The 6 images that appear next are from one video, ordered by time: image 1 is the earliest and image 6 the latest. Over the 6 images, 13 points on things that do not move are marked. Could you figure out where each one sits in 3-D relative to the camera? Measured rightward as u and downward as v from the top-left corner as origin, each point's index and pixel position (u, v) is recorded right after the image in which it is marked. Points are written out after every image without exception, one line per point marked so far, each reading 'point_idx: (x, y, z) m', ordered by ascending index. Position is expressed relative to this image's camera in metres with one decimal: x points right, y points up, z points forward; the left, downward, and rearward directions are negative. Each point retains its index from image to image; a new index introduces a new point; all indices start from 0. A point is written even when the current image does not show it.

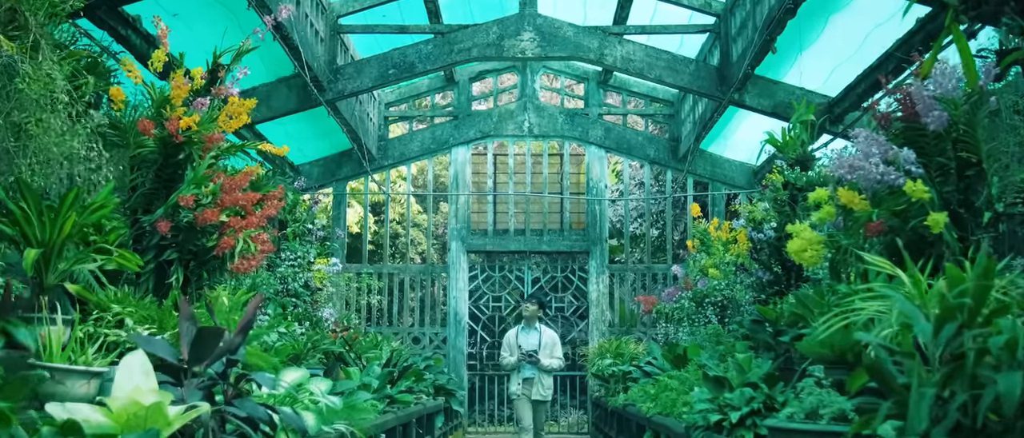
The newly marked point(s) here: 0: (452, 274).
0: (-0.4, -0.4, +10.0) m
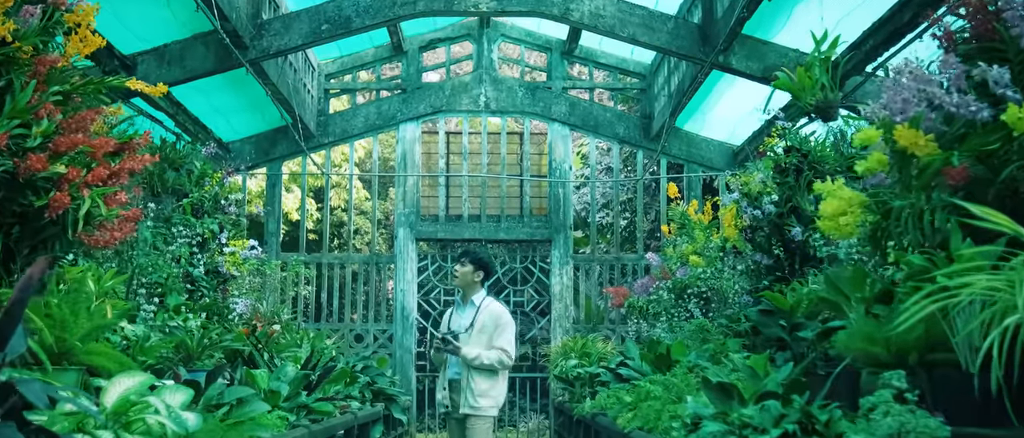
0: (-0.7, -0.3, +9.0) m
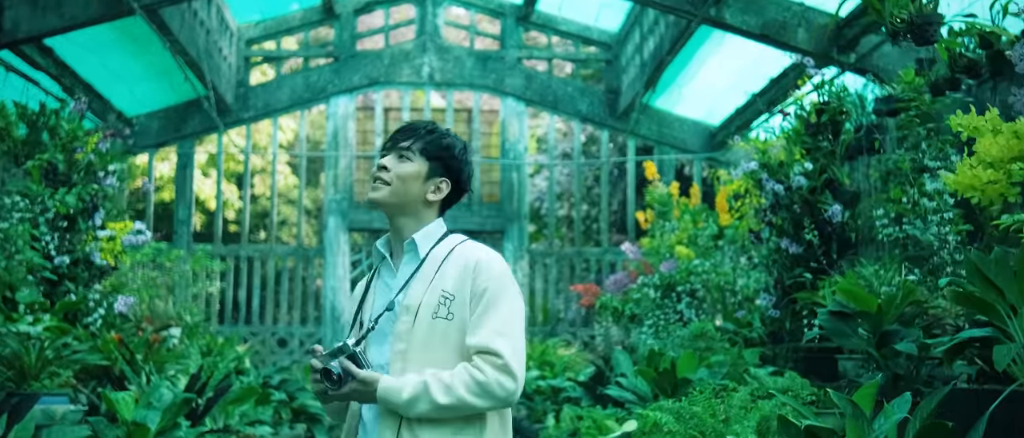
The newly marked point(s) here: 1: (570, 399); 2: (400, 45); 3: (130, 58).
0: (-0.9, -0.2, +7.8) m
1: (+0.2, -0.6, +5.6) m
2: (-0.6, +0.9, +8.1) m
3: (-1.6, +0.7, +6.6) m
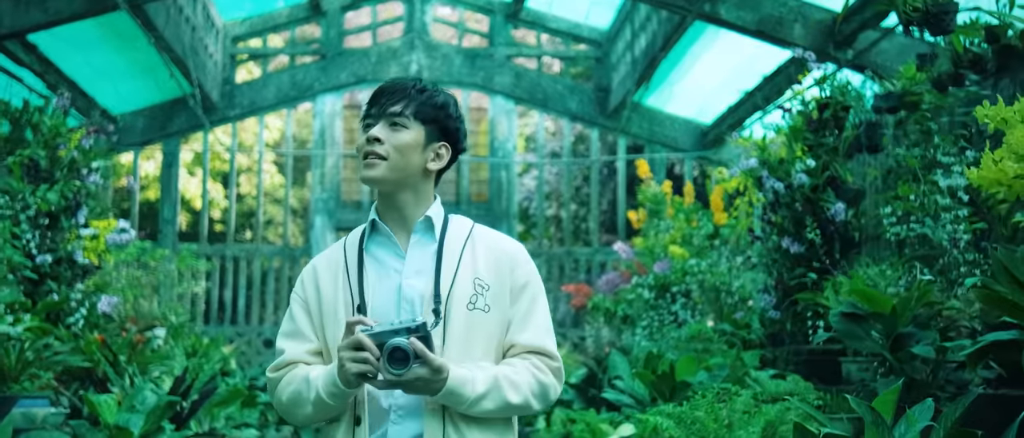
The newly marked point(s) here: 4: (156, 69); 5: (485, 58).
0: (-1.0, -0.2, +7.7) m
1: (+0.2, -0.6, +5.5) m
2: (-0.6, +0.9, +8.0) m
3: (-1.7, +0.7, +6.4) m
4: (-1.6, +0.7, +7.0) m
5: (-0.1, +0.8, +8.0) m
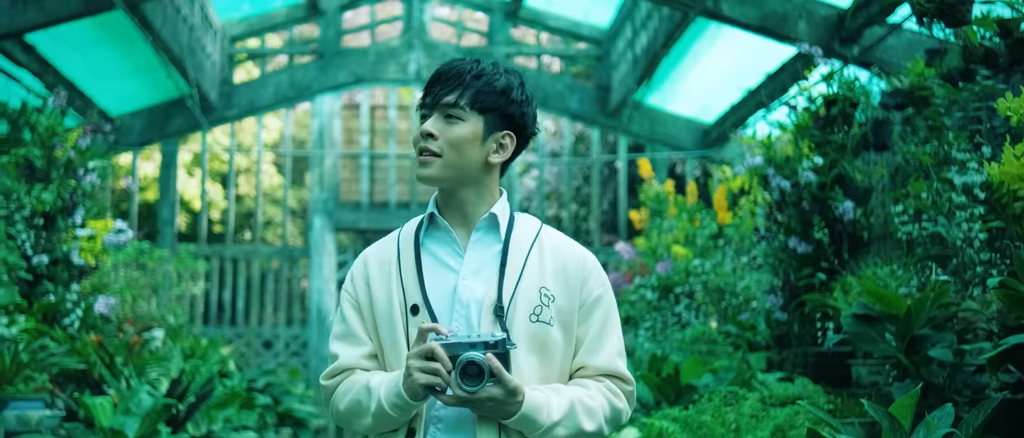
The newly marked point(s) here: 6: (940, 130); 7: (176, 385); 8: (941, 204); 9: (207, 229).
0: (-1.0, -0.2, +7.6) m
1: (+0.2, -0.6, +5.4) m
2: (-0.6, +0.9, +7.9) m
3: (-1.7, +0.7, +6.4) m
4: (-1.6, +0.7, +6.9) m
5: (-0.1, +0.8, +7.9) m
6: (+1.0, +0.2, +3.7) m
7: (-0.9, -0.5, +4.2) m
8: (+1.0, 0.0, +3.6) m
9: (-1.5, 0.0, +7.5) m
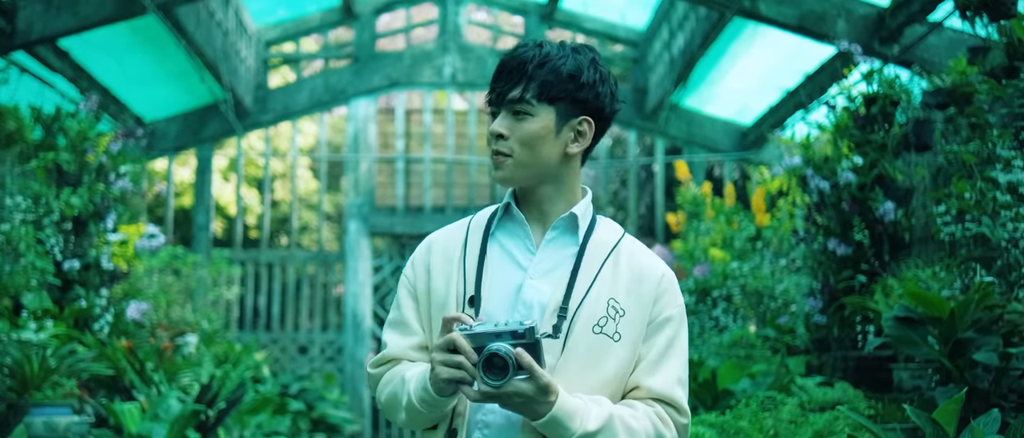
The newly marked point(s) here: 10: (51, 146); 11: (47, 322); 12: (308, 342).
0: (-0.8, -0.2, +7.6) m
1: (+0.3, -0.6, +5.3) m
2: (-0.5, +0.9, +7.9) m
3: (-1.5, +0.7, +6.4) m
4: (-1.5, +0.7, +6.9) m
5: (0.0, +0.8, +7.9) m
6: (+1.1, +0.2, +3.6) m
7: (-0.8, -0.5, +4.2) m
8: (+1.1, 0.0, +3.5) m
9: (-1.3, -0.1, +7.5) m
10: (-1.5, +0.2, +5.0) m
11: (-1.1, -0.2, +3.5) m
12: (-1.0, -0.6, +7.6) m
